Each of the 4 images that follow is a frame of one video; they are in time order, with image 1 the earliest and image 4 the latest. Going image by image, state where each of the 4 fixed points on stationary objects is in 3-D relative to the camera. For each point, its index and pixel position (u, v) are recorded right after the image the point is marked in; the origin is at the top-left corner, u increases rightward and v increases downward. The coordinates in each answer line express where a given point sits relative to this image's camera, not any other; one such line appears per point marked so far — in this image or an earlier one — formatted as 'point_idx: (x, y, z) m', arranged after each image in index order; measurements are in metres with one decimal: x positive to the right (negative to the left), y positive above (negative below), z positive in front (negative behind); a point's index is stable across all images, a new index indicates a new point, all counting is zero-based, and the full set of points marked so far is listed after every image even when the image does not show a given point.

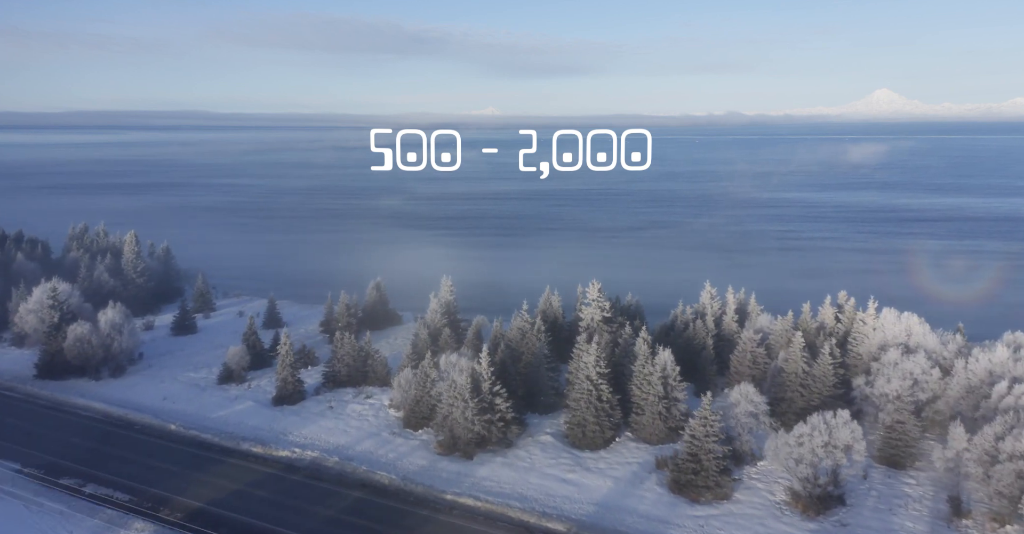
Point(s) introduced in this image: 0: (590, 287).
0: (+2.2, -0.6, +19.6) m
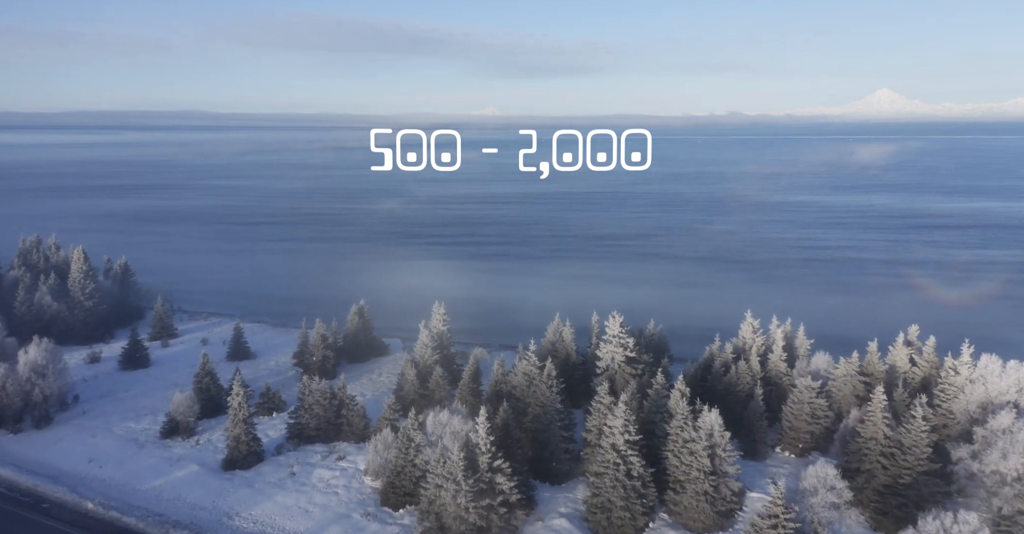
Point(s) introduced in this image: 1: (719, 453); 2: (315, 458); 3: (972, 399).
0: (+2.3, -1.3, +16.3) m
1: (+3.7, -3.3, +12.3) m
2: (-4.3, -4.1, +15.0) m
3: (+8.7, -2.5, +13.1) m
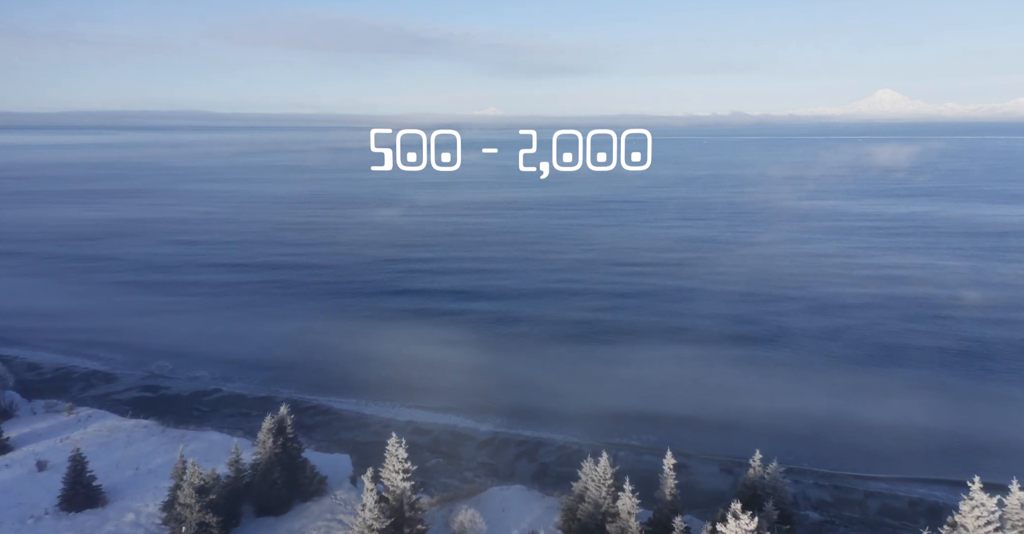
0: (+2.5, -3.0, +8.0) m
1: (+3.9, -5.0, +4.0) m
2: (-4.1, -5.9, +6.7) m
3: (+8.9, -4.2, +4.8) m
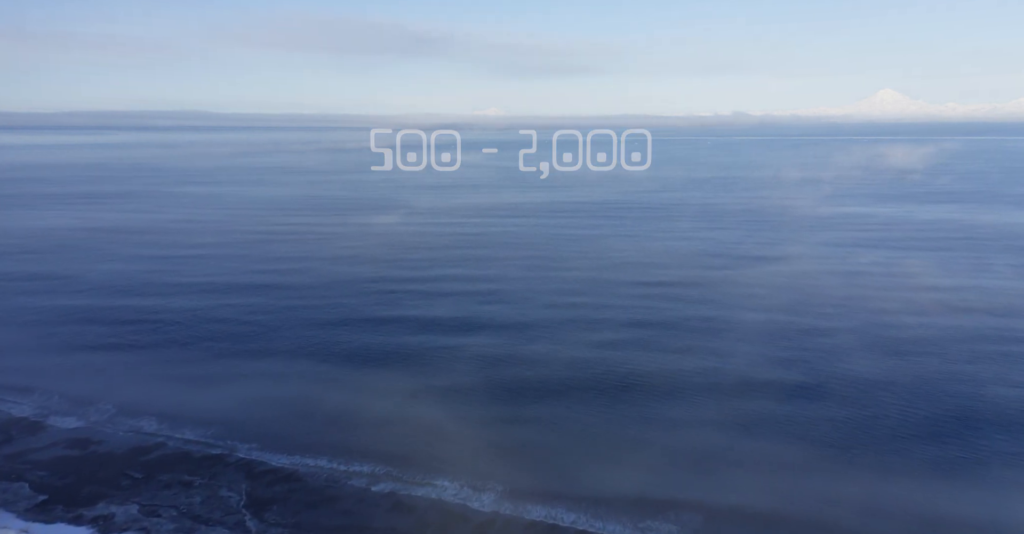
0: (+2.6, -4.0, +3.3) m
1: (+4.0, -6.0, -0.7) m
2: (-3.9, -6.9, +2.0) m
3: (+9.0, -5.2, +0.1) m
